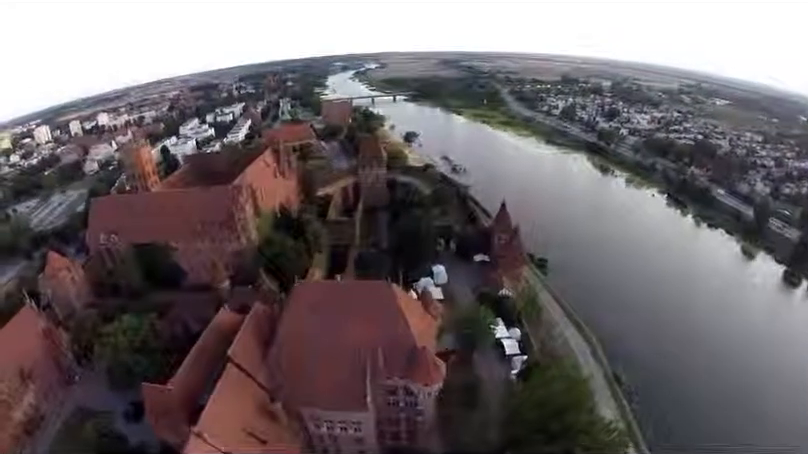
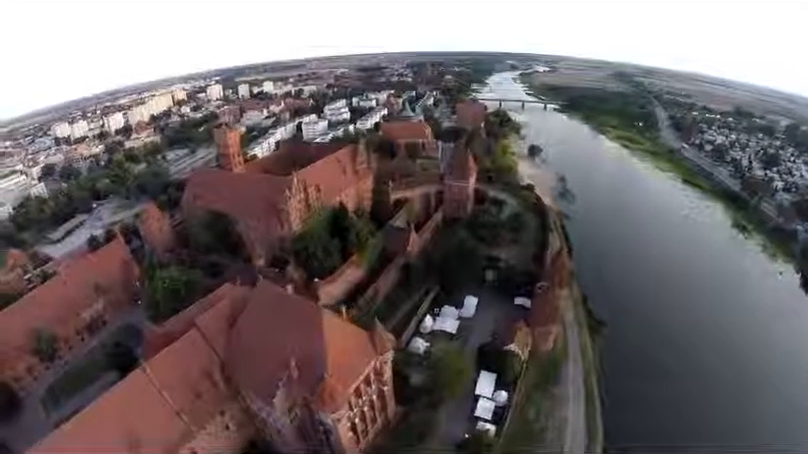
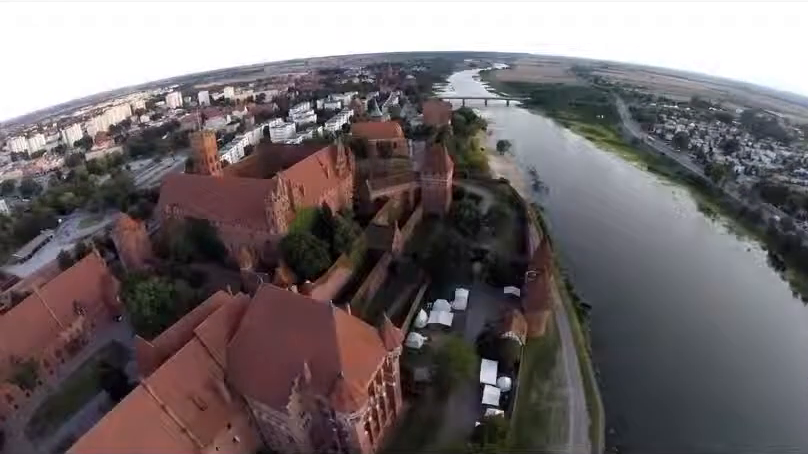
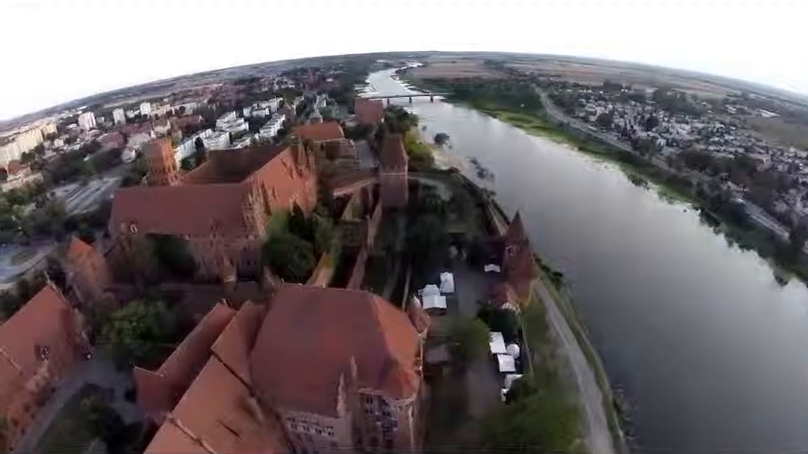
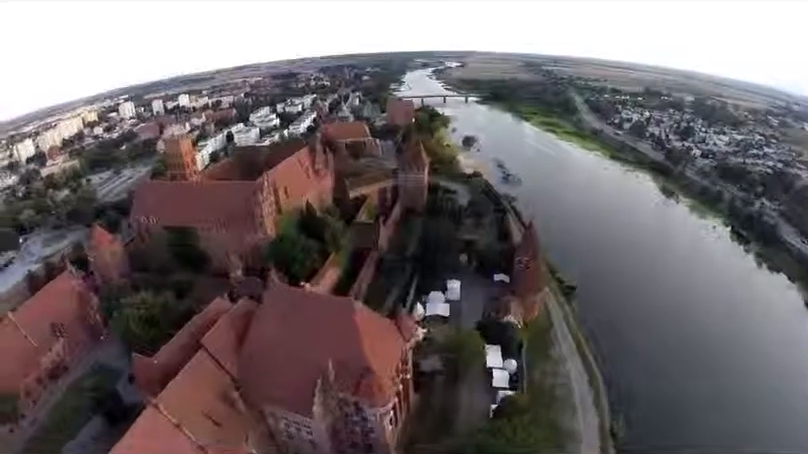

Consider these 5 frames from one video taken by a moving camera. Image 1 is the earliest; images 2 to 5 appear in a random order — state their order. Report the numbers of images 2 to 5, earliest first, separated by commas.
4, 5, 3, 2
